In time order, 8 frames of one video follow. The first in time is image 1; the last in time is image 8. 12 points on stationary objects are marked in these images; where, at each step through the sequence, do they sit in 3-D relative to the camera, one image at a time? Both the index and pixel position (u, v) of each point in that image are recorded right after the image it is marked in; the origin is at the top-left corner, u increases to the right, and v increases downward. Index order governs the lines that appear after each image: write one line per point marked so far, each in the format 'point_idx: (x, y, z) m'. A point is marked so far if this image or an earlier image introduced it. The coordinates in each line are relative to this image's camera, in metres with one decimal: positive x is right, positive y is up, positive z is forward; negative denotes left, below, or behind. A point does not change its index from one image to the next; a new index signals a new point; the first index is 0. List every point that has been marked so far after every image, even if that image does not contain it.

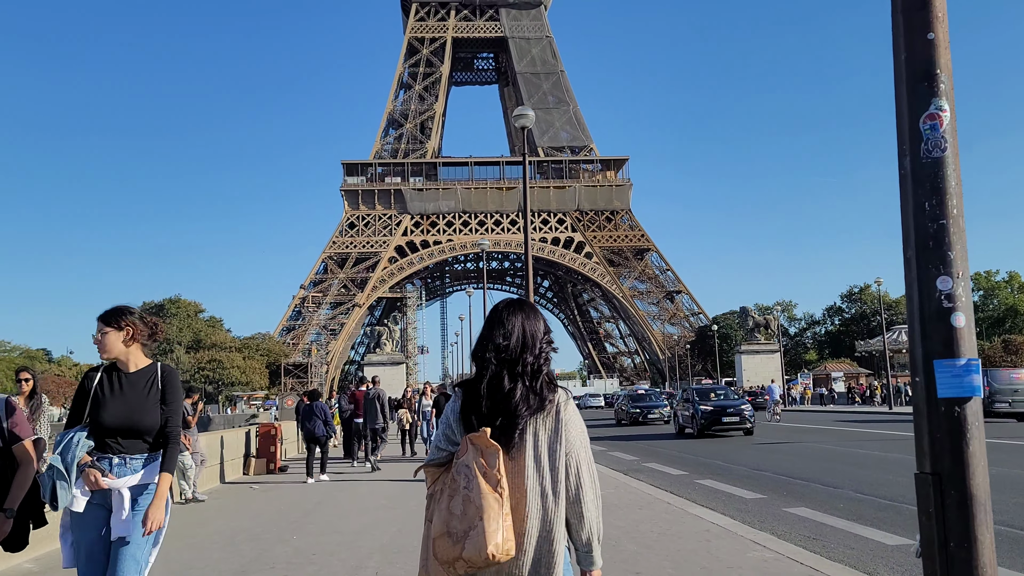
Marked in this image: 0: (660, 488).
0: (+2.1, -2.8, +11.8) m
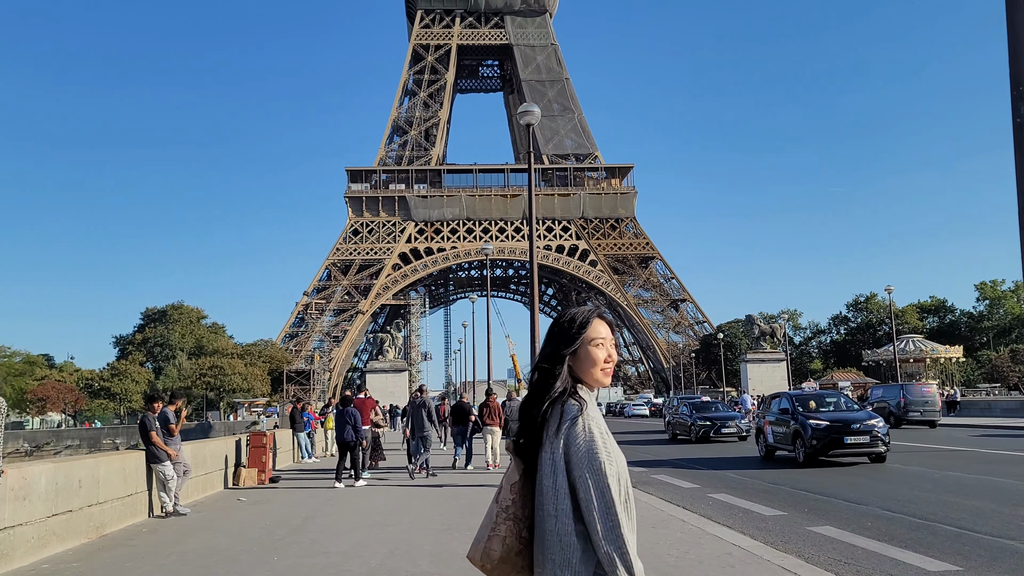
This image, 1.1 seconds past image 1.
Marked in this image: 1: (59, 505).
0: (+2.1, -2.8, +11.1) m
1: (-4.0, -1.9, +7.4) m
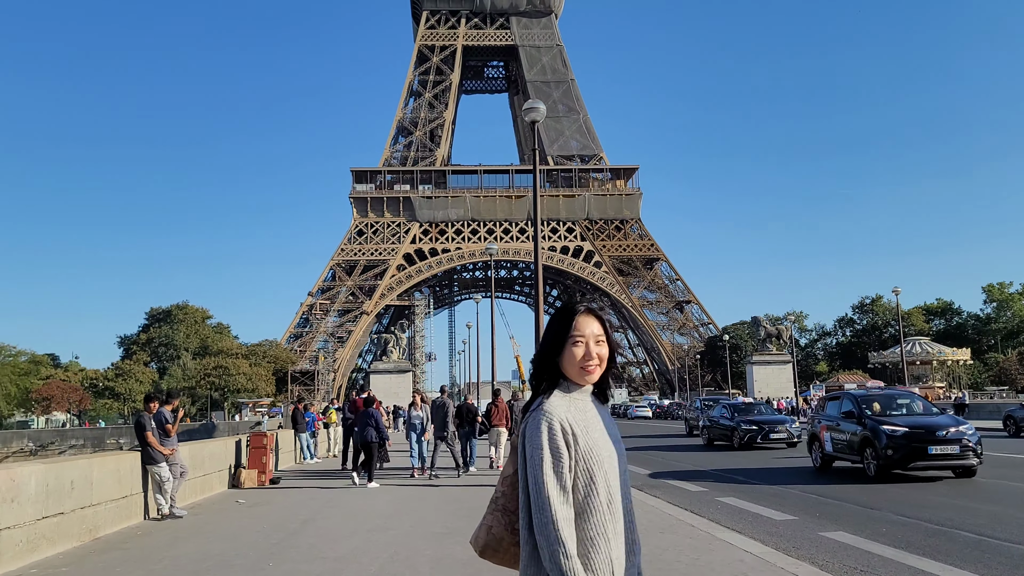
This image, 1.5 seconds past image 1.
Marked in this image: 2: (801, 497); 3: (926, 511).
0: (+2.2, -2.8, +10.8) m
1: (-3.9, -1.9, +7.1) m
2: (+4.0, -2.9, +11.6) m
3: (+4.9, -2.6, +9.9) m
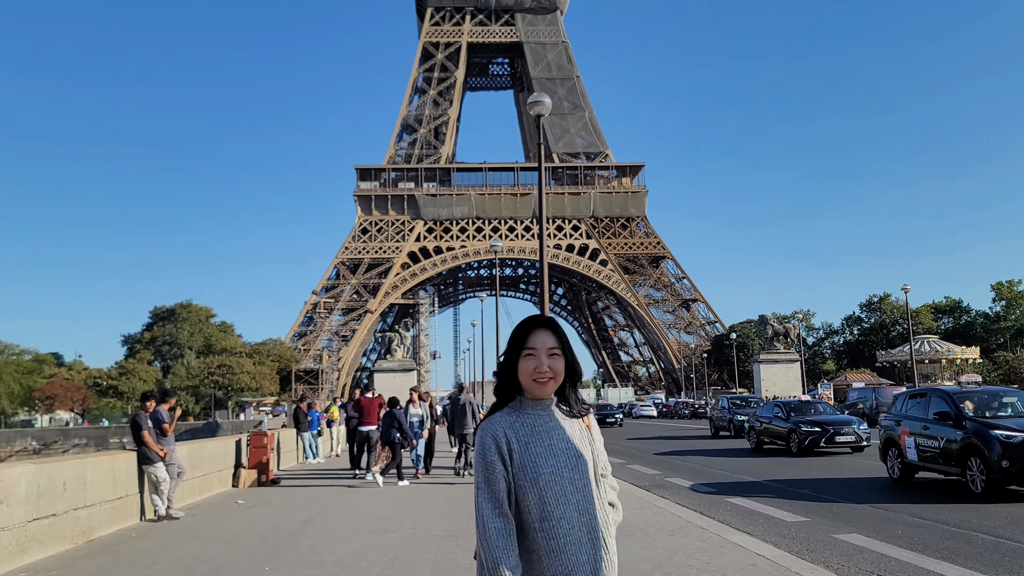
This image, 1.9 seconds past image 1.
0: (+2.2, -2.8, +10.6) m
1: (-3.9, -1.8, +6.9) m
2: (+4.0, -2.8, +11.4) m
3: (+4.9, -2.6, +9.6) m
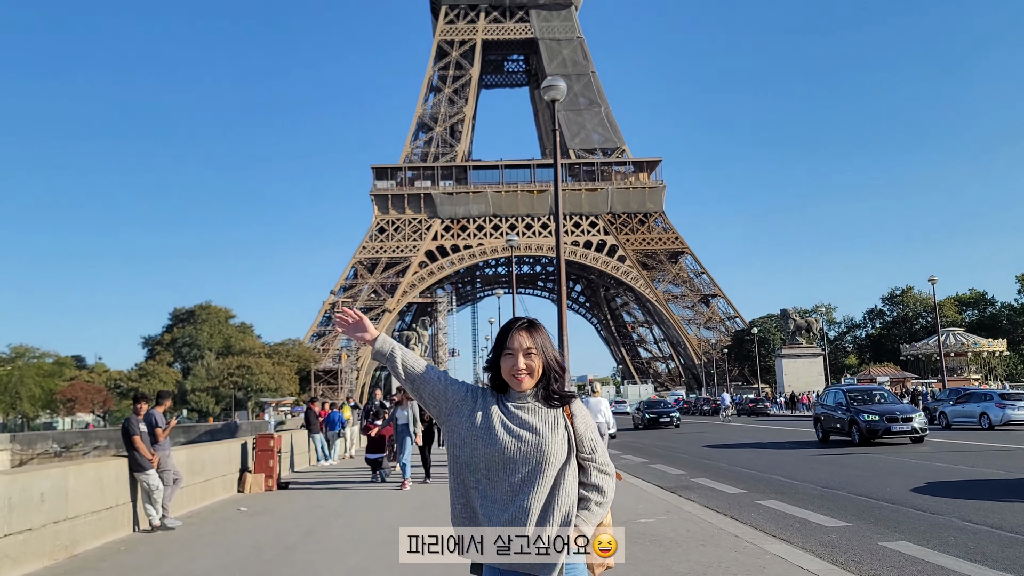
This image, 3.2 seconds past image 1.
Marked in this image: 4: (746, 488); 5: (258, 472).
0: (+2.4, -2.6, +9.9) m
1: (-3.8, -1.8, +6.4) m
2: (+4.3, -2.7, +10.6) m
3: (+5.1, -2.4, +8.9) m
4: (+3.5, -3.0, +12.6) m
5: (-3.8, -2.8, +12.6) m
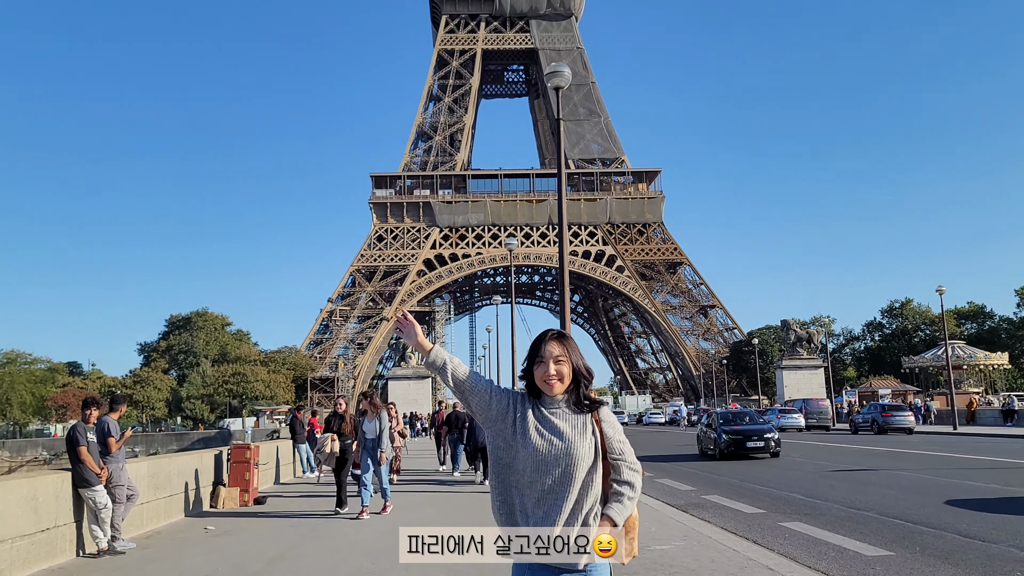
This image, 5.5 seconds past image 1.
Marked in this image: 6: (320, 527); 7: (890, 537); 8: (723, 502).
0: (+2.4, -2.6, +8.9) m
1: (-3.8, -1.7, +5.3) m
2: (+4.2, -2.7, +9.6) m
3: (+5.1, -2.4, +7.9) m
4: (+3.5, -3.0, +11.6) m
5: (-3.9, -2.7, +11.6) m
6: (-2.1, -2.6, +9.2) m
7: (+3.9, -2.6, +8.6) m
8: (+3.1, -3.2, +12.5) m
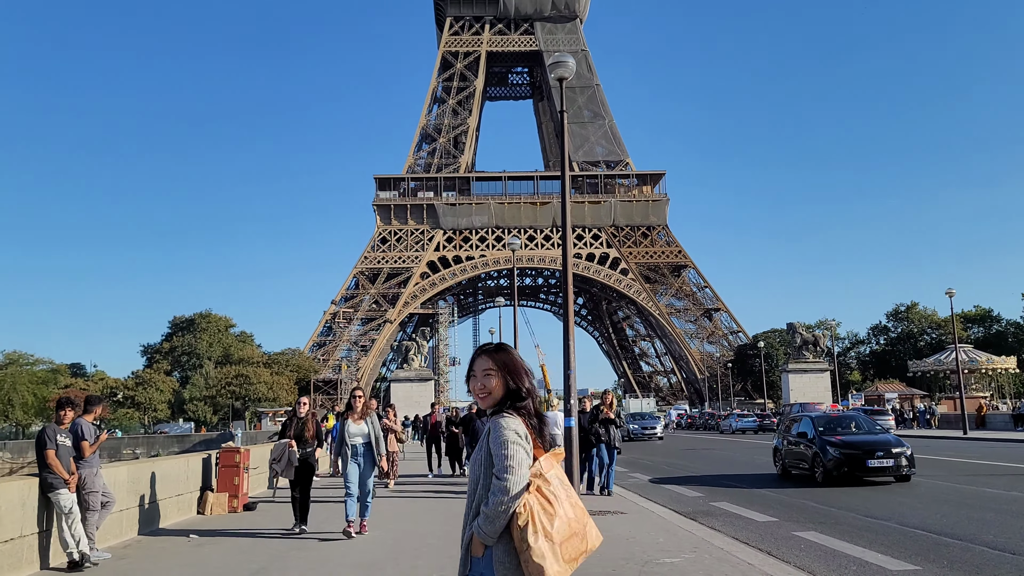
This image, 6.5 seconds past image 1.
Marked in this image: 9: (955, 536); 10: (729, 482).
0: (+2.4, -2.6, +8.4) m
1: (-3.8, -1.6, +4.9) m
2: (+4.2, -2.7, +9.1) m
3: (+5.1, -2.4, +7.3) m
4: (+3.5, -3.0, +11.1) m
5: (-3.8, -2.7, +11.1) m
6: (-2.1, -2.5, +8.8) m
7: (+3.9, -2.5, +8.1) m
8: (+3.2, -3.2, +12.0) m
9: (+4.6, -2.6, +8.7) m
10: (+4.2, -3.8, +16.2) m
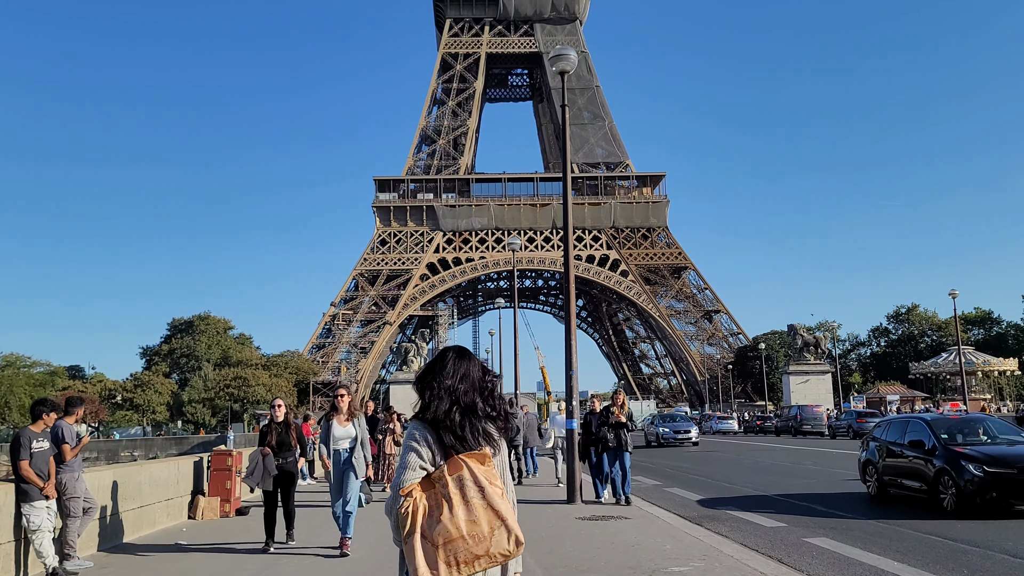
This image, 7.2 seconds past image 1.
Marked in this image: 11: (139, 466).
0: (+2.4, -2.6, +8.0) m
1: (-3.8, -1.6, +4.5) m
2: (+4.3, -2.6, +8.8) m
3: (+5.1, -2.3, +7.0) m
4: (+3.5, -3.0, +10.7) m
5: (-3.8, -2.7, +10.8) m
6: (-2.1, -2.5, +8.4) m
7: (+3.9, -2.5, +7.8) m
8: (+3.2, -3.1, +11.6) m
9: (+4.6, -2.5, +8.3) m
10: (+4.2, -3.8, +15.9) m
11: (-4.1, -1.9, +9.2) m
